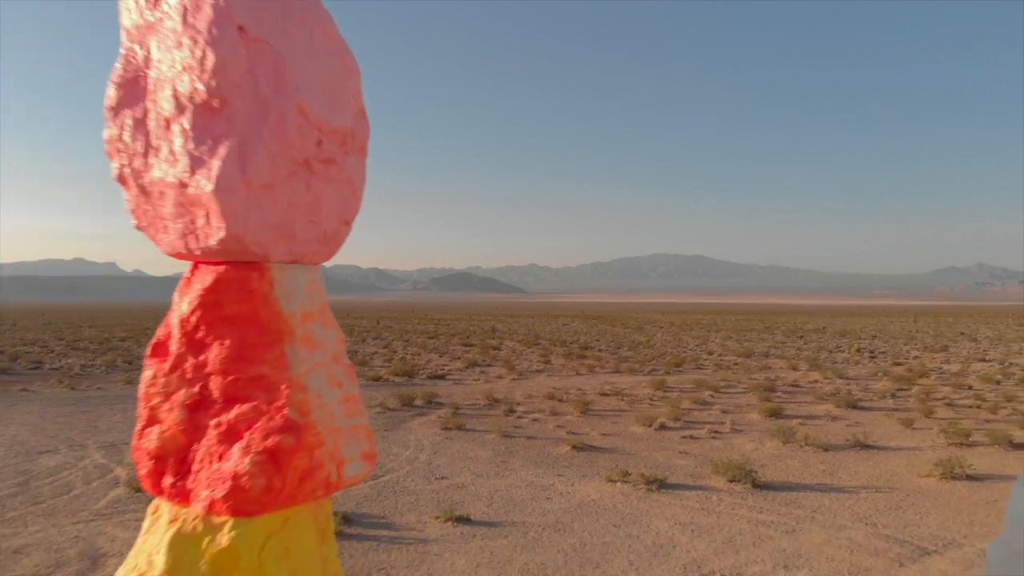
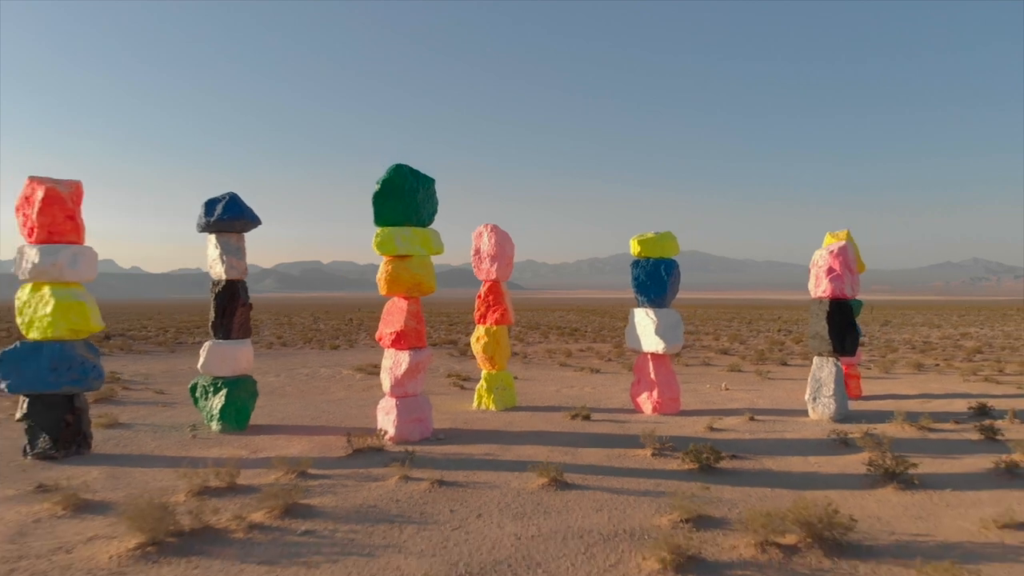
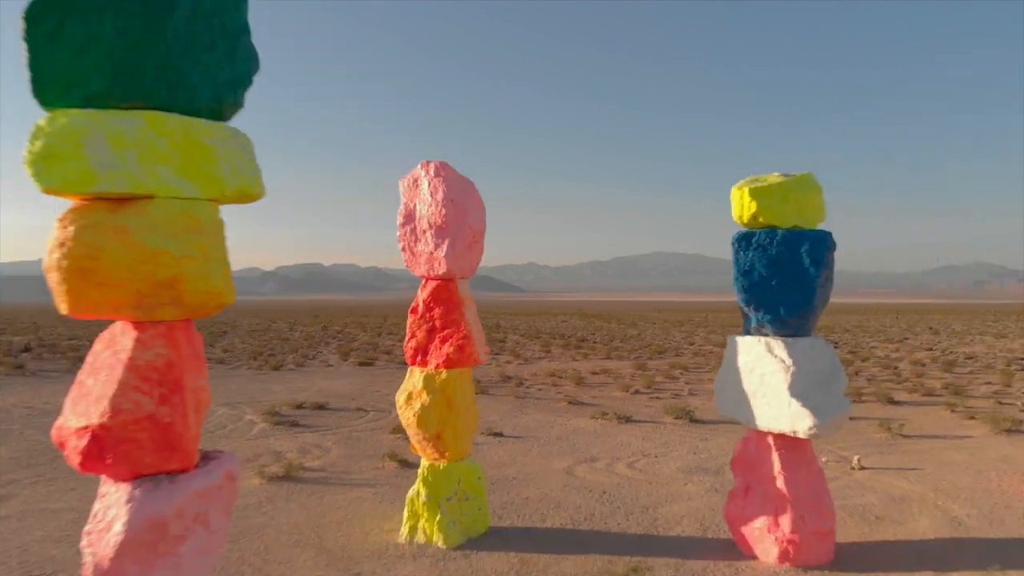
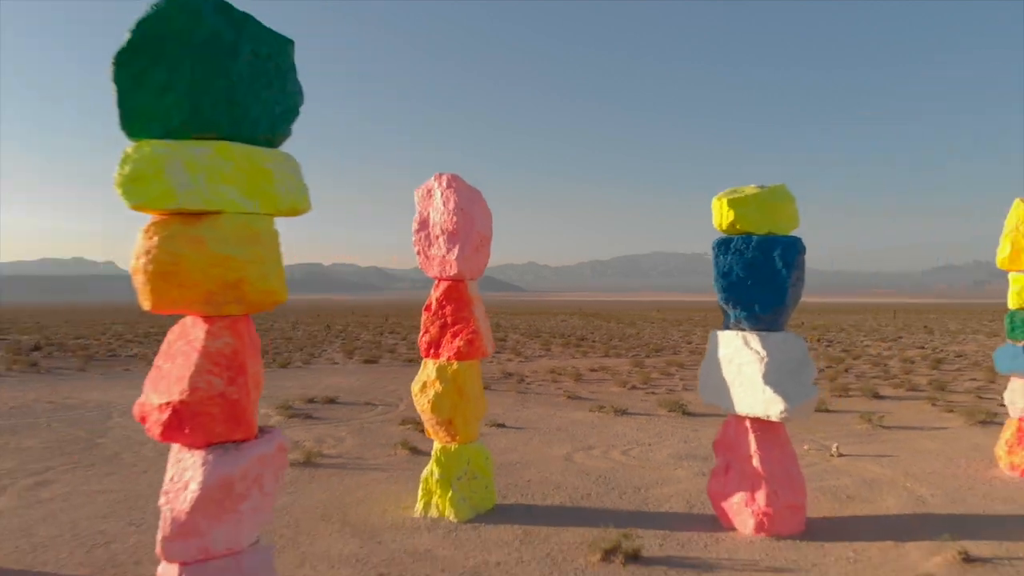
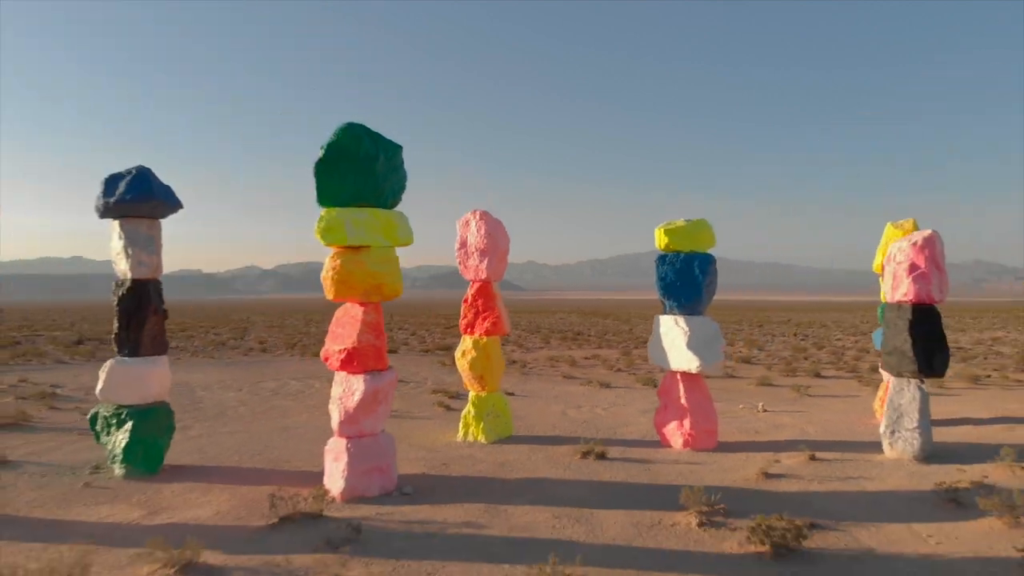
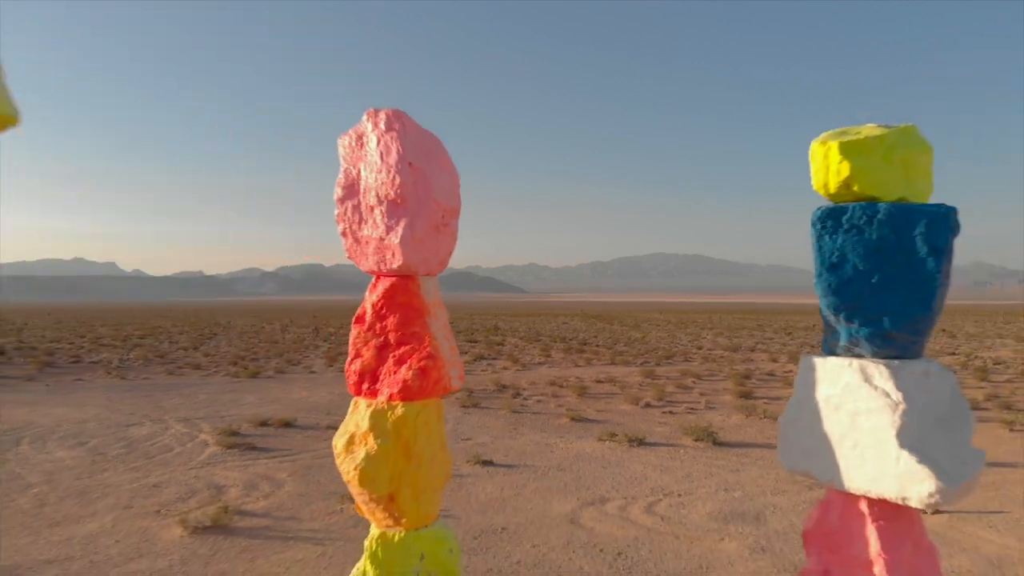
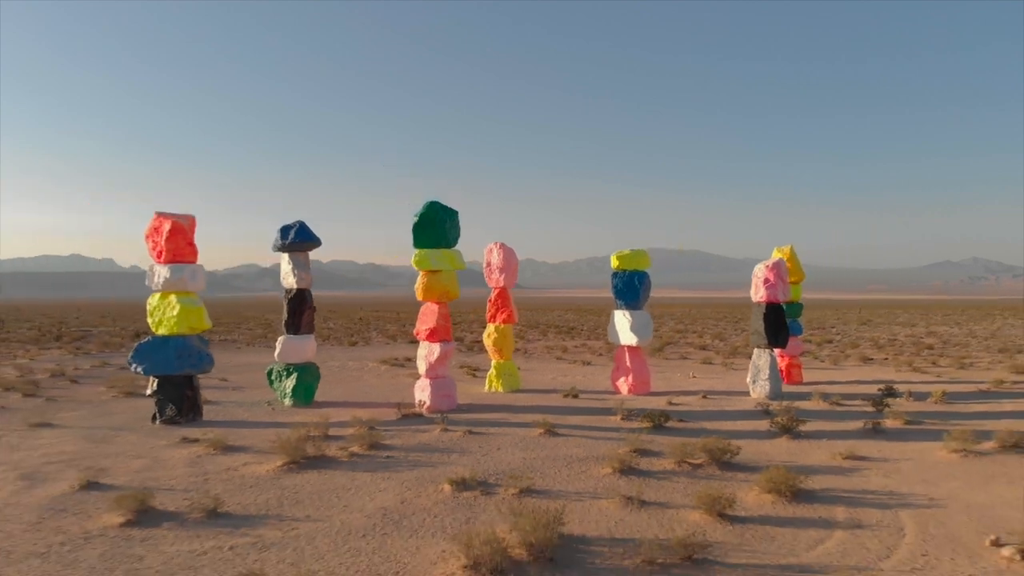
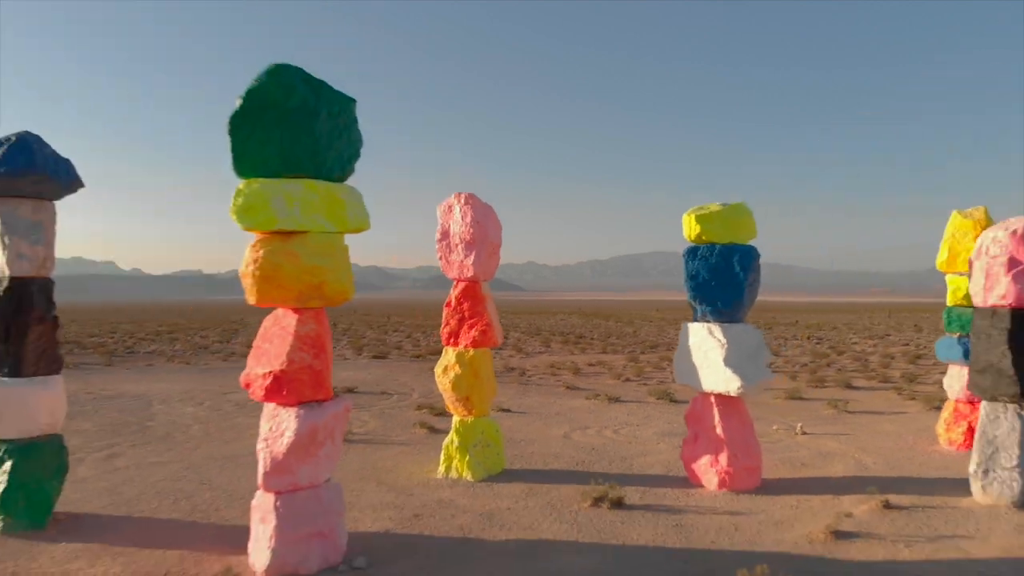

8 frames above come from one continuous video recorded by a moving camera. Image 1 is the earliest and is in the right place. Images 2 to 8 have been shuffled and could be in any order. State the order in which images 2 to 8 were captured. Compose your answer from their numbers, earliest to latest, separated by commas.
6, 3, 4, 8, 5, 2, 7
